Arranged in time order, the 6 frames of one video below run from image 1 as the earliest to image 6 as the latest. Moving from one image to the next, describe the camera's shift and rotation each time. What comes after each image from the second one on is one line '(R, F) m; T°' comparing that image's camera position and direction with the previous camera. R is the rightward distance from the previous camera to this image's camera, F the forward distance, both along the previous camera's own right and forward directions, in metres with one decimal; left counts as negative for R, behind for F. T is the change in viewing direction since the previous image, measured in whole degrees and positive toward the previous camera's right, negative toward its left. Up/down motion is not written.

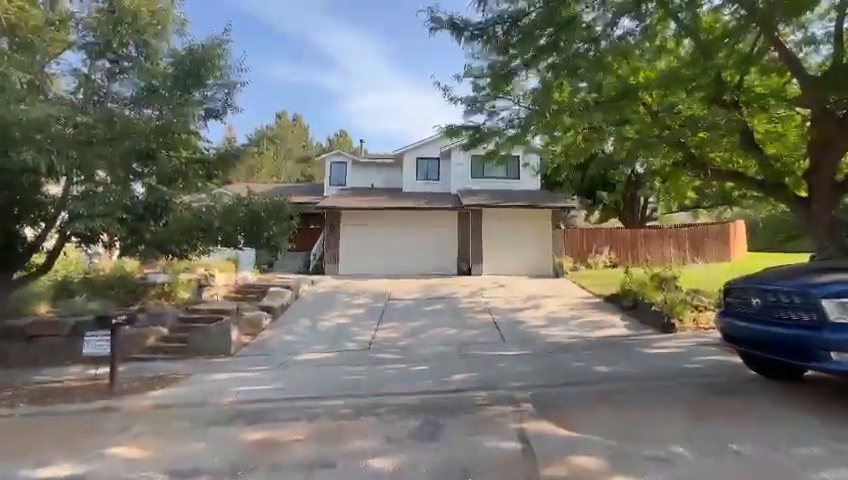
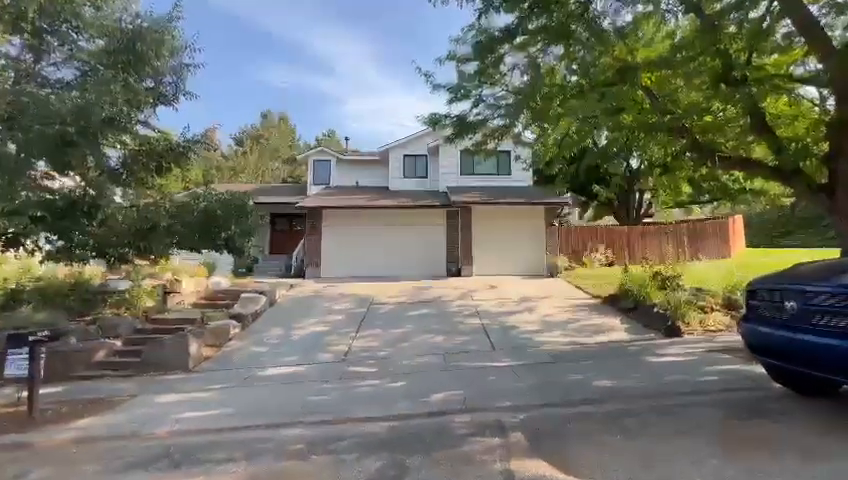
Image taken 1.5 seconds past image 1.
(+0.4, +1.0) m; +1°
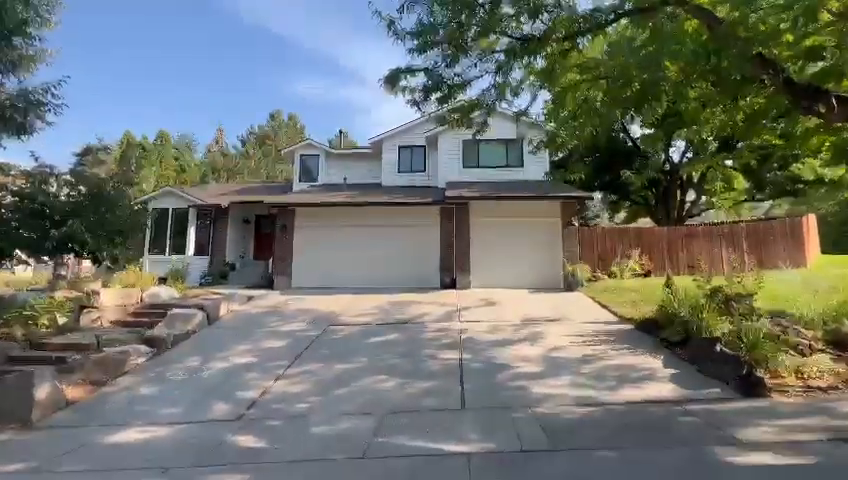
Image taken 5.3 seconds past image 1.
(+1.5, +3.0) m; -4°
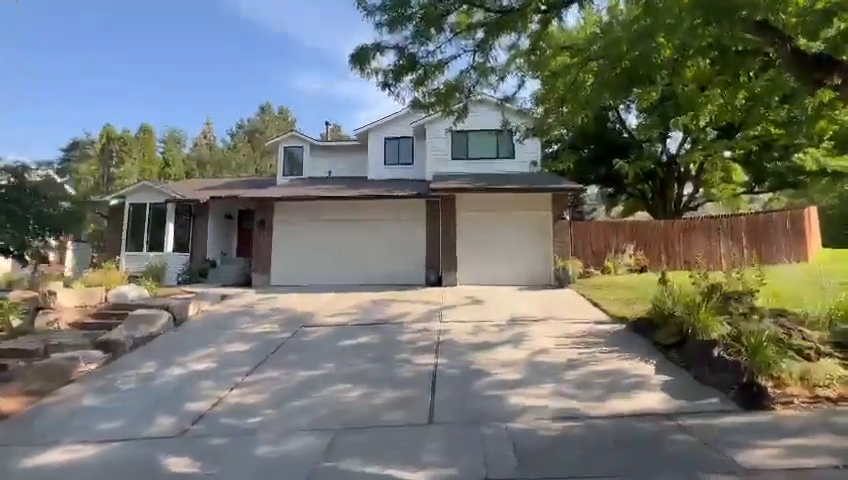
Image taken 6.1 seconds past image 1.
(+0.5, +0.7) m; 0°
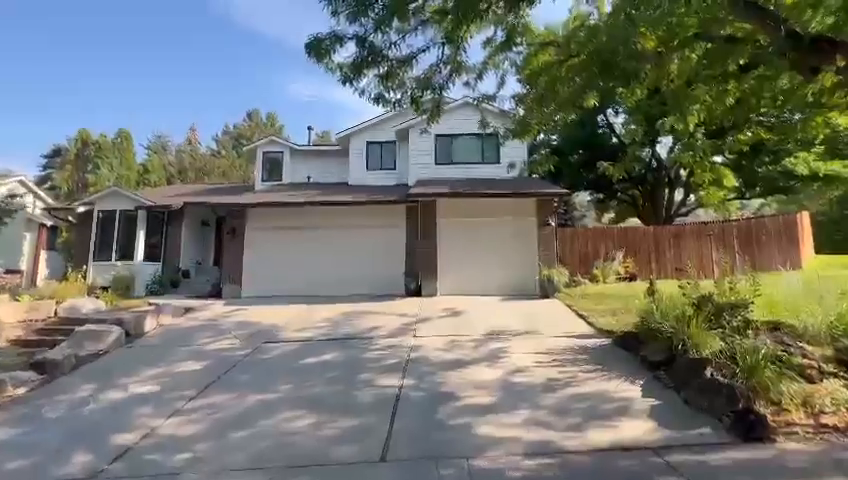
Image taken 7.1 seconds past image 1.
(+0.5, +0.7) m; +1°
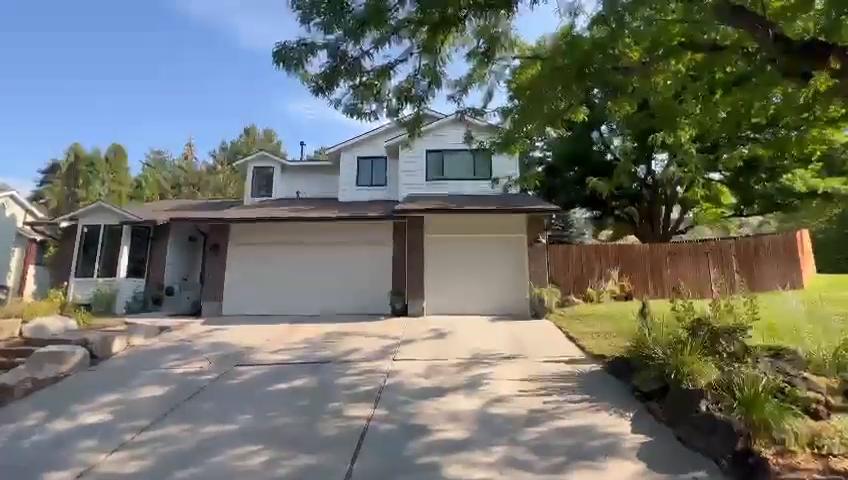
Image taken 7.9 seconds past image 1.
(+0.4, +0.4) m; 0°
